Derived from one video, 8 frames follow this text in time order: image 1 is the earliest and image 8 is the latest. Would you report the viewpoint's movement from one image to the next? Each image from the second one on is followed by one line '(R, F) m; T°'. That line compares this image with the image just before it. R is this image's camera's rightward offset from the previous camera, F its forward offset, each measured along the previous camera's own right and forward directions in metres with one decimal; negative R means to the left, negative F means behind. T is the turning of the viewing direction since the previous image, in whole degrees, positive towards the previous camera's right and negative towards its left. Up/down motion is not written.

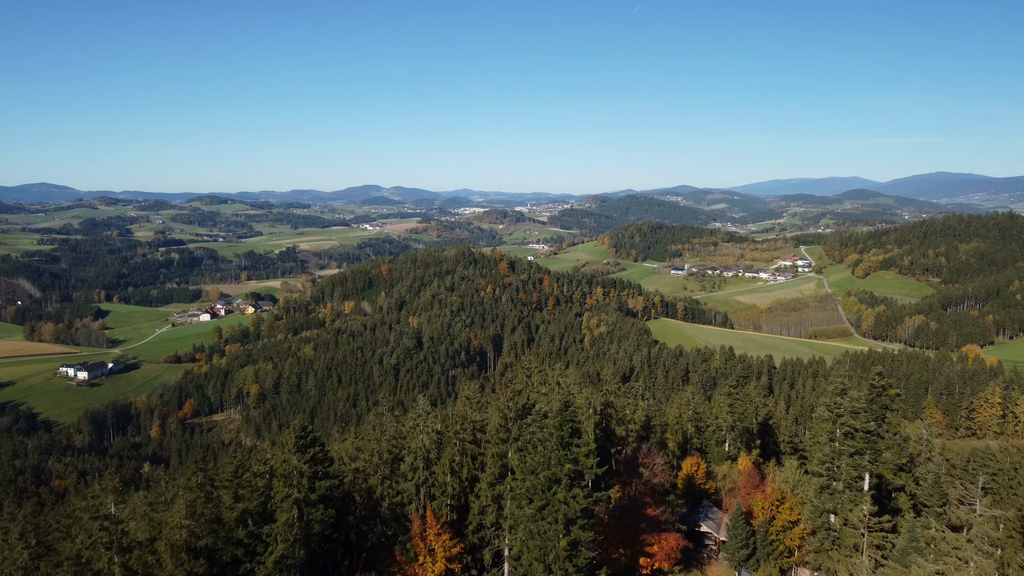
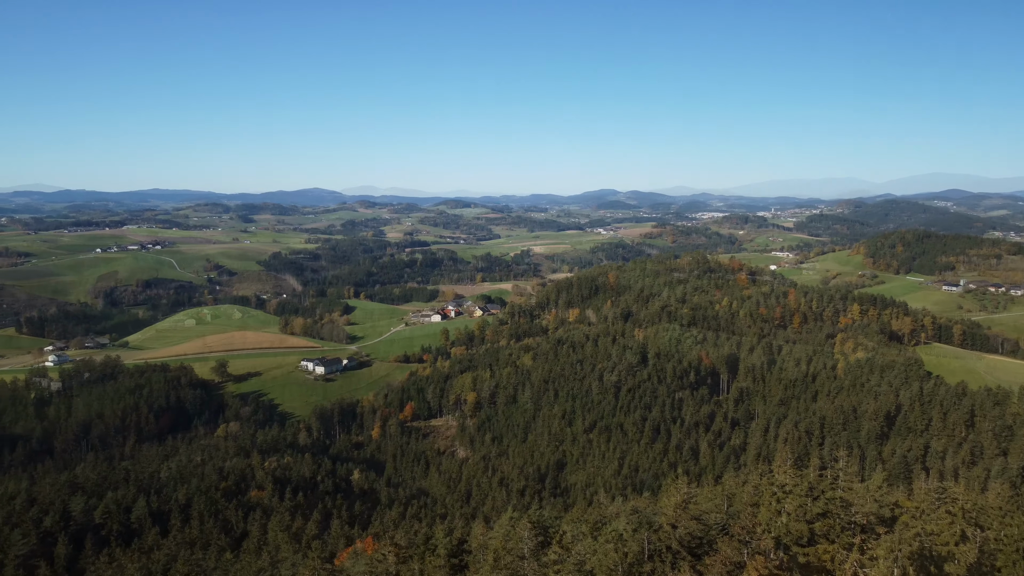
(0.0, +3.1) m; -4°
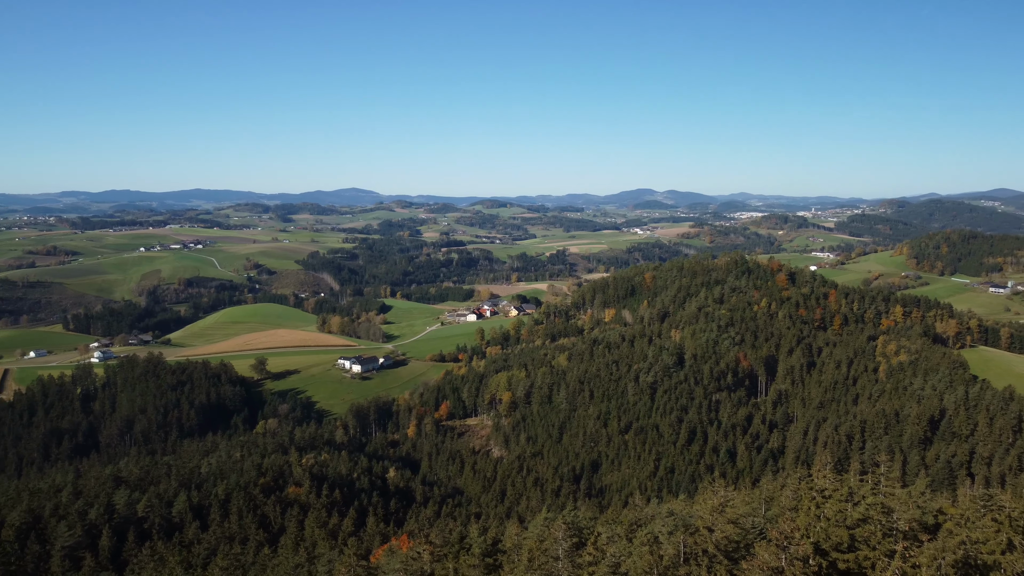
(0.0, 0.0) m; -3°
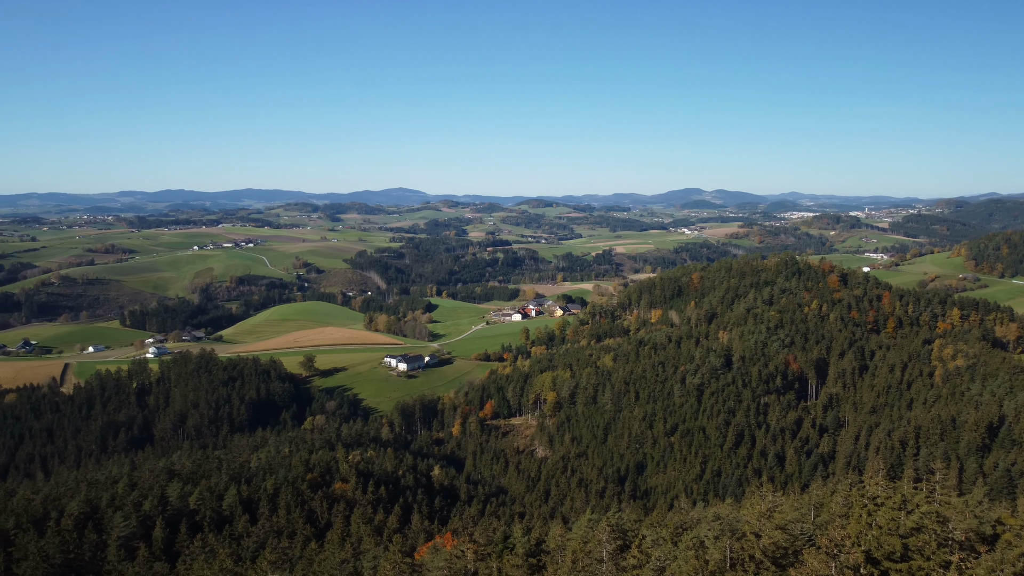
(0.0, 0.0) m; -3°
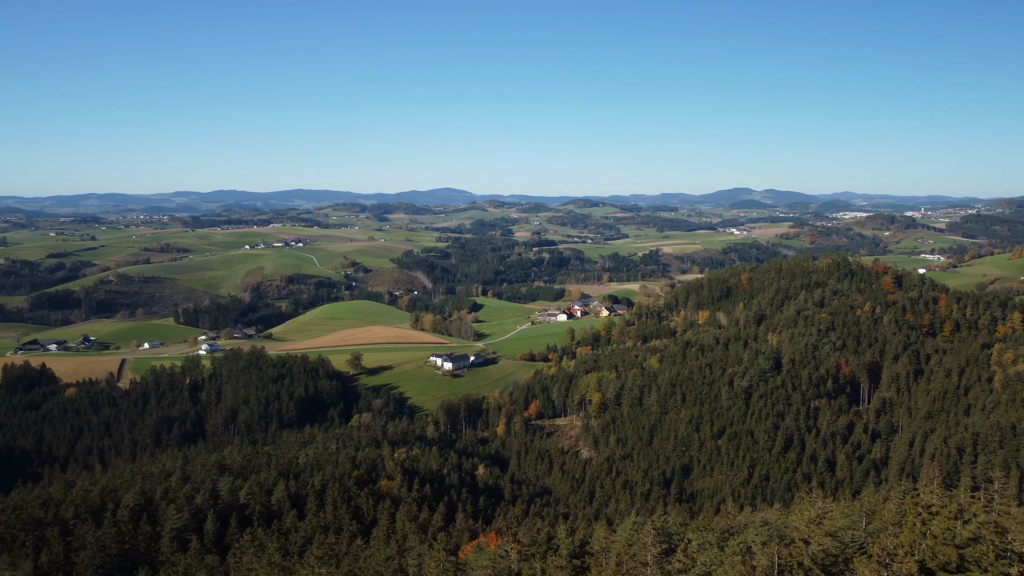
(0.0, 0.0) m; -3°
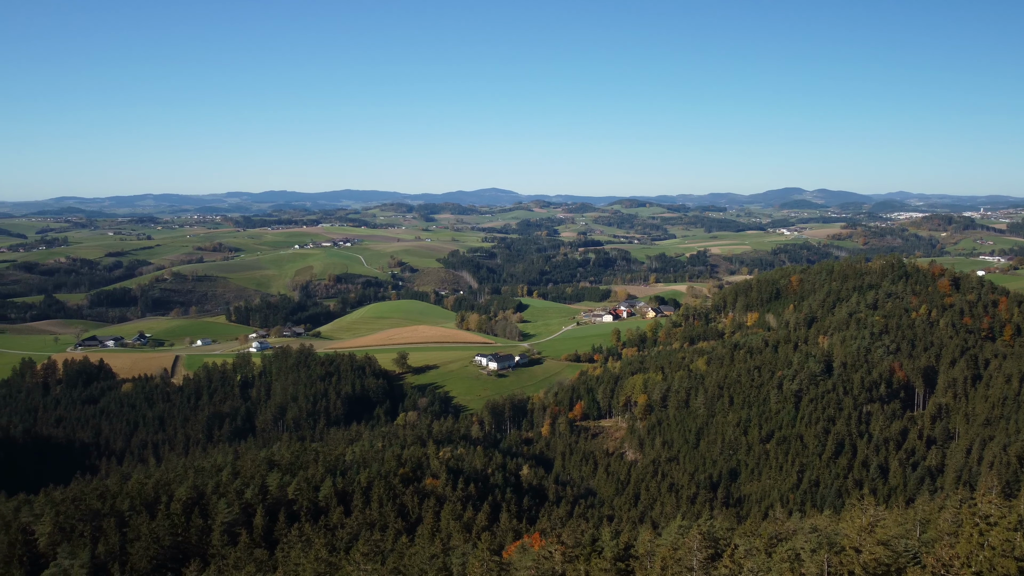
(0.0, 0.0) m; -3°
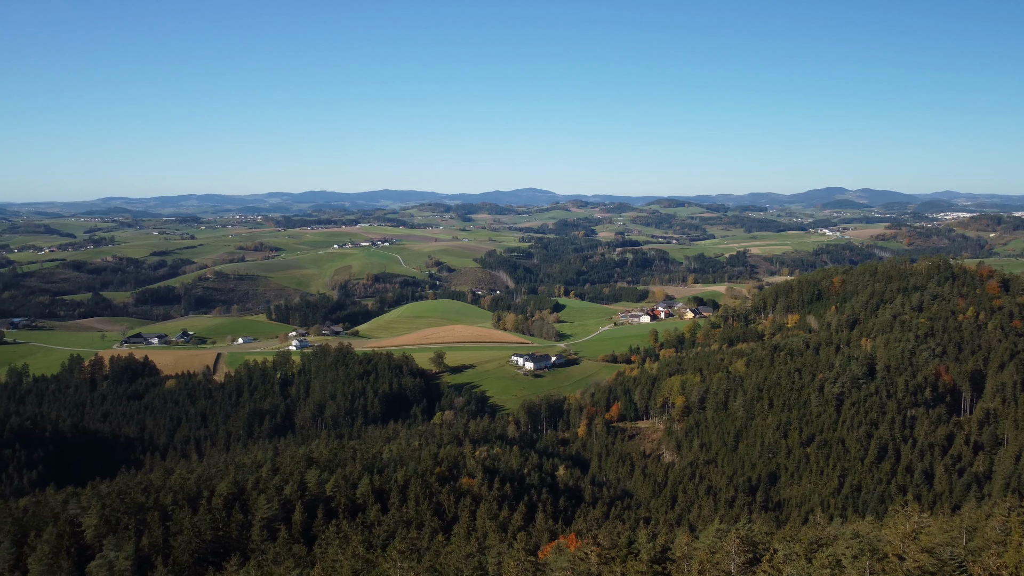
(0.0, 0.0) m; -3°
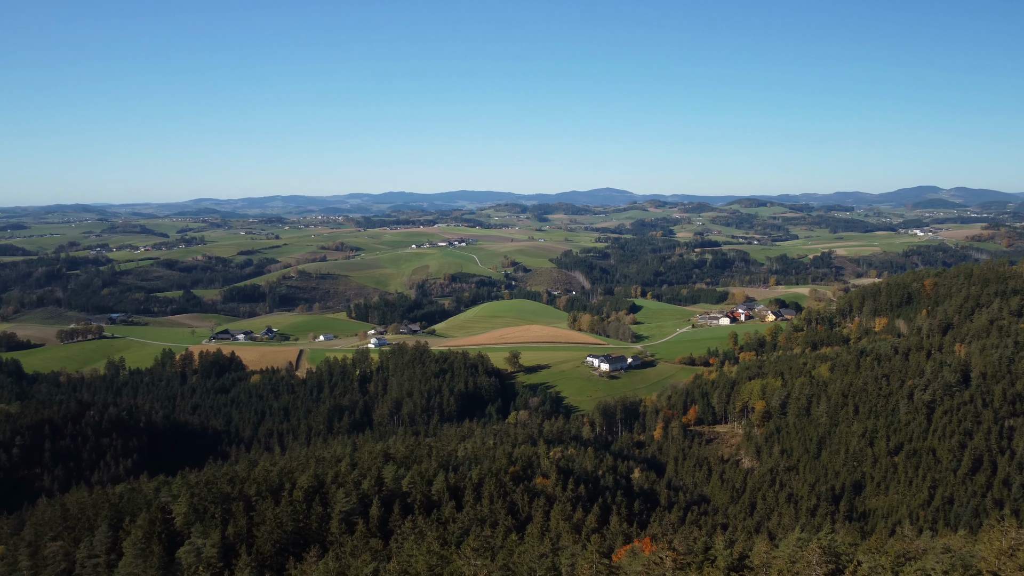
(0.0, 0.0) m; -5°
